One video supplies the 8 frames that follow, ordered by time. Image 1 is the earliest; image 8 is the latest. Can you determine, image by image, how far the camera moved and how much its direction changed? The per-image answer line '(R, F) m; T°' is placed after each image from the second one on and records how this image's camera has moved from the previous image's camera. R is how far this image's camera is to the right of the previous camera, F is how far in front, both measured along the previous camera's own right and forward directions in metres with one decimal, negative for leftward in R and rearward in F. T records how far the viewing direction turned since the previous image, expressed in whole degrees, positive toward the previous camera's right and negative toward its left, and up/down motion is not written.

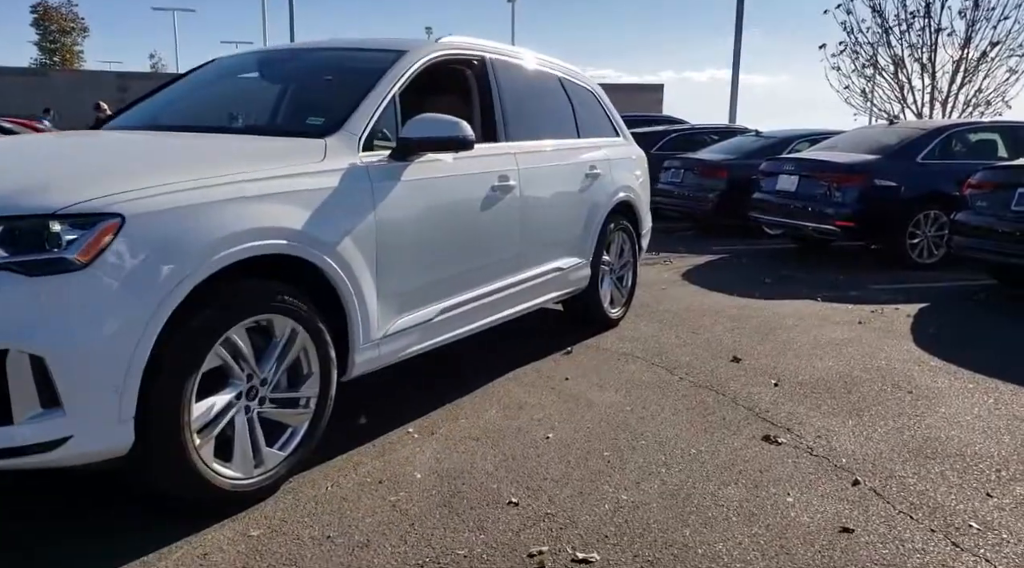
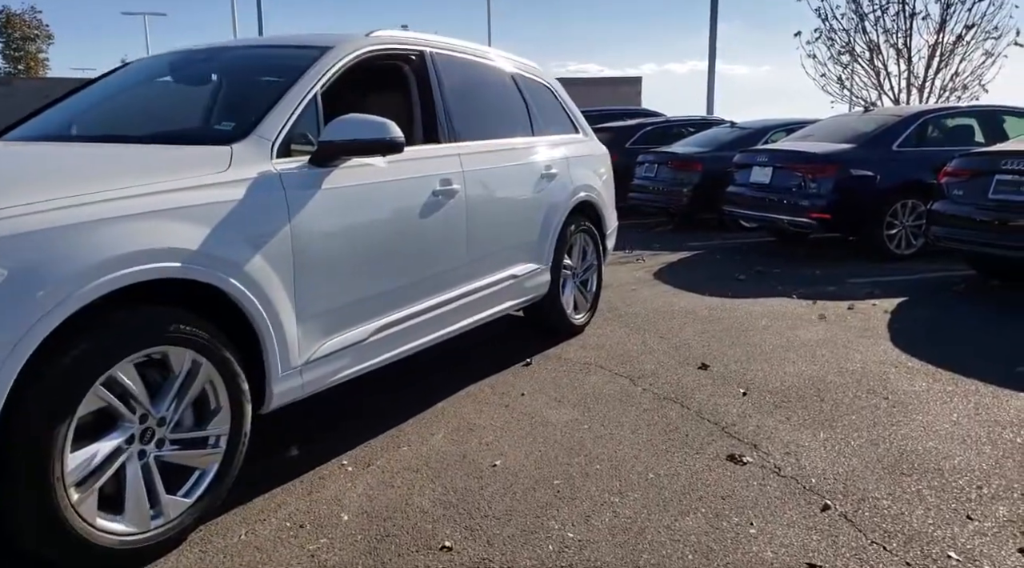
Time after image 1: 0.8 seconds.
(+0.2, +0.3) m; +1°
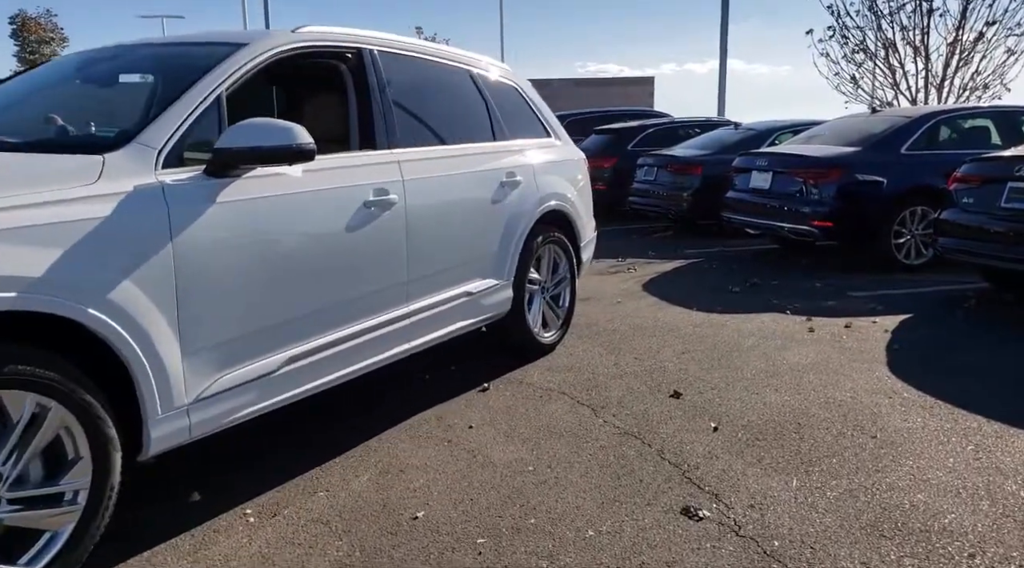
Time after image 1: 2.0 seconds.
(+0.4, +0.4) m; -1°
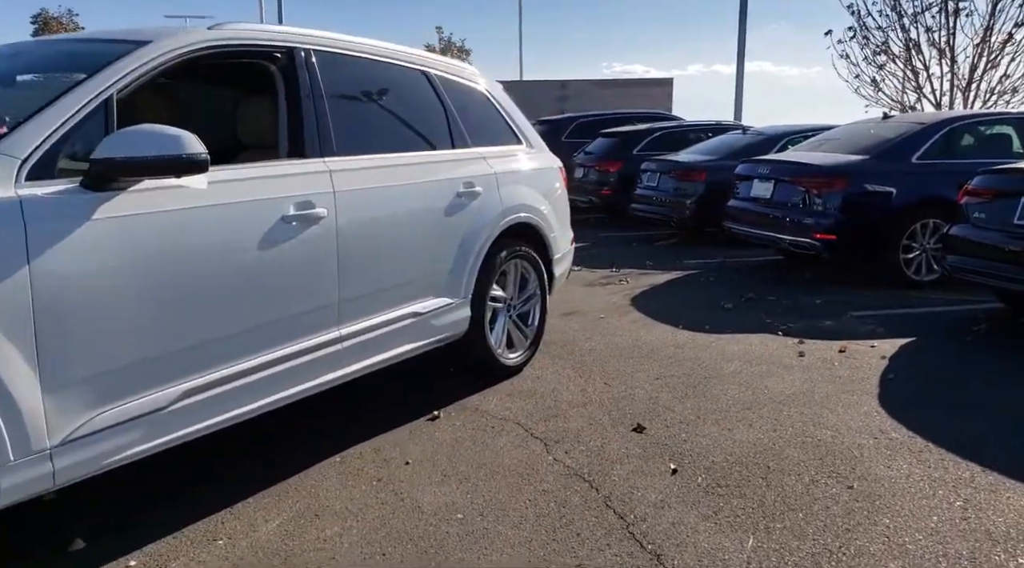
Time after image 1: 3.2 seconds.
(+0.4, +0.4) m; -2°
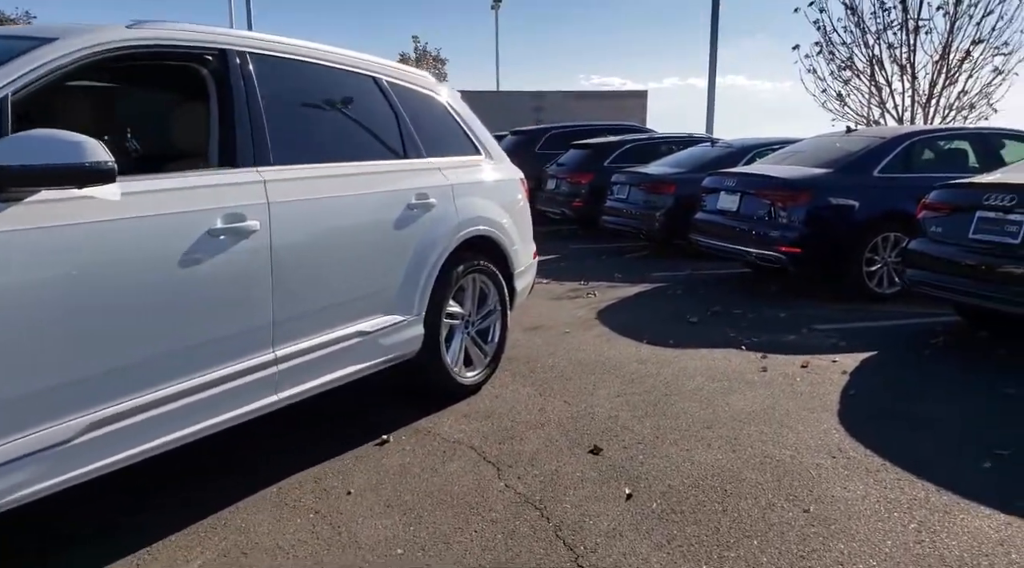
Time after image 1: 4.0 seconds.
(+0.1, +0.1) m; +2°
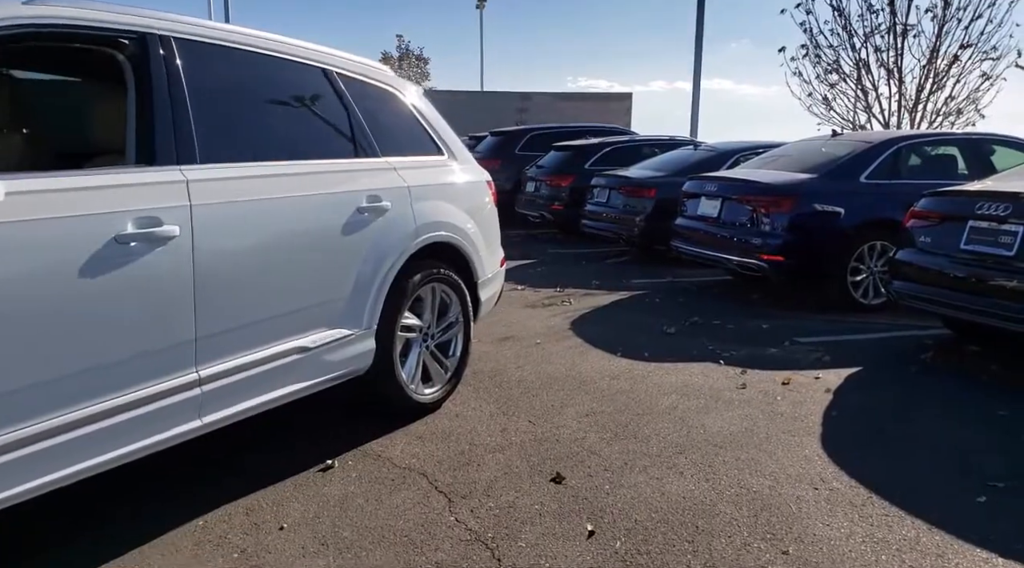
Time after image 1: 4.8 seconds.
(+0.1, +0.3) m; +1°
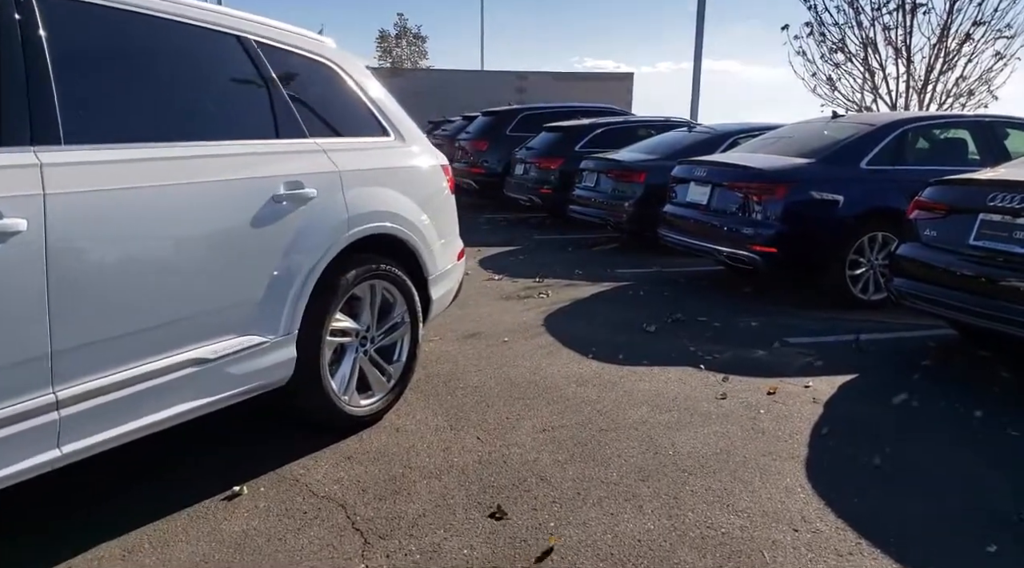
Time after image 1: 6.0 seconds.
(+0.3, +0.5) m; 0°
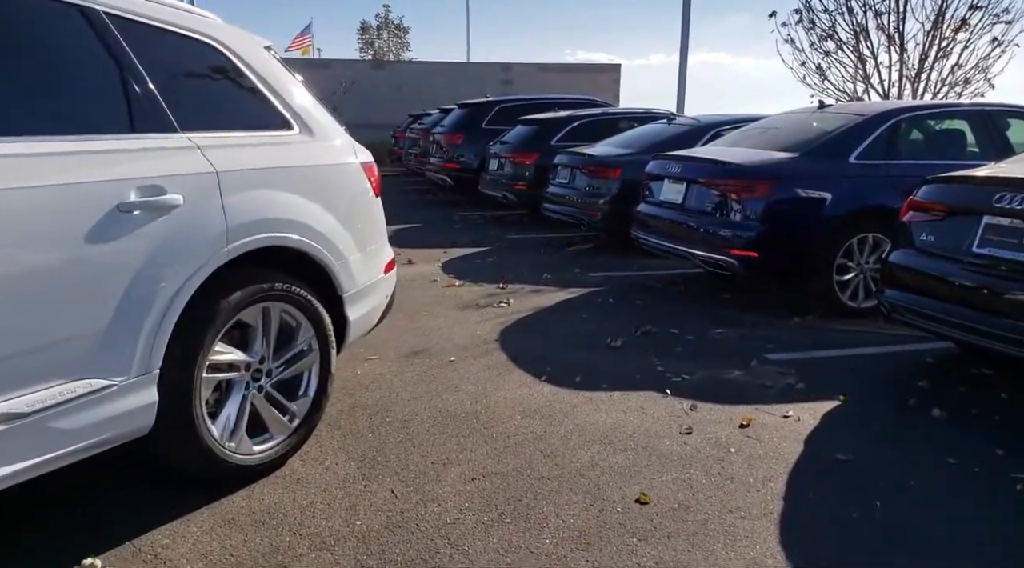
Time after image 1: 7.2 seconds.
(+0.3, +0.6) m; +1°
